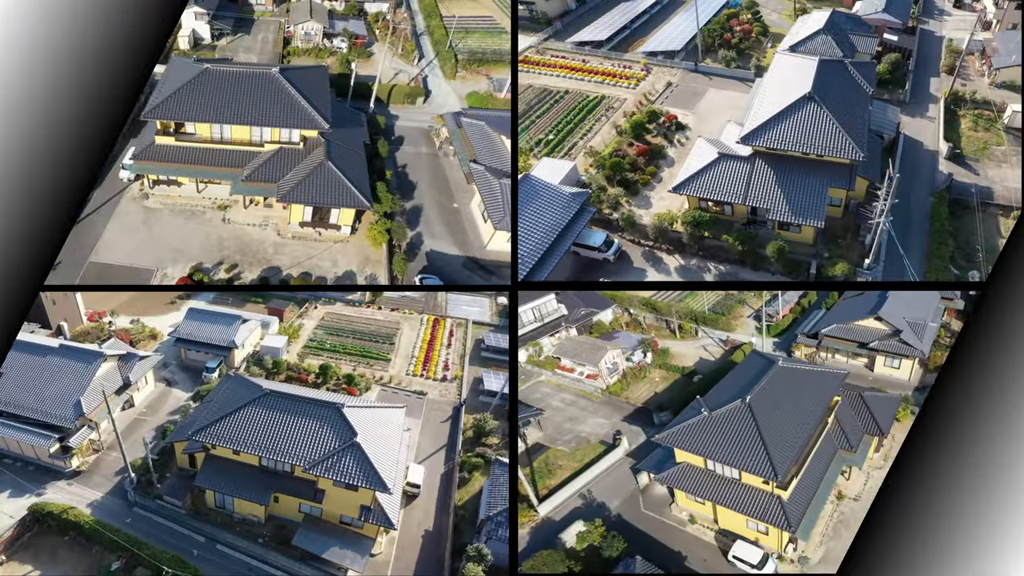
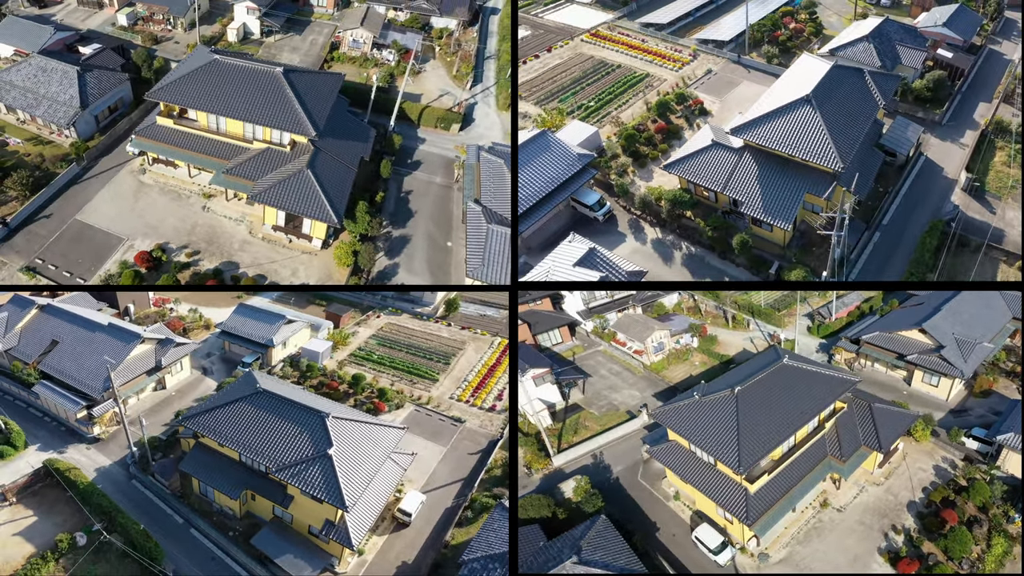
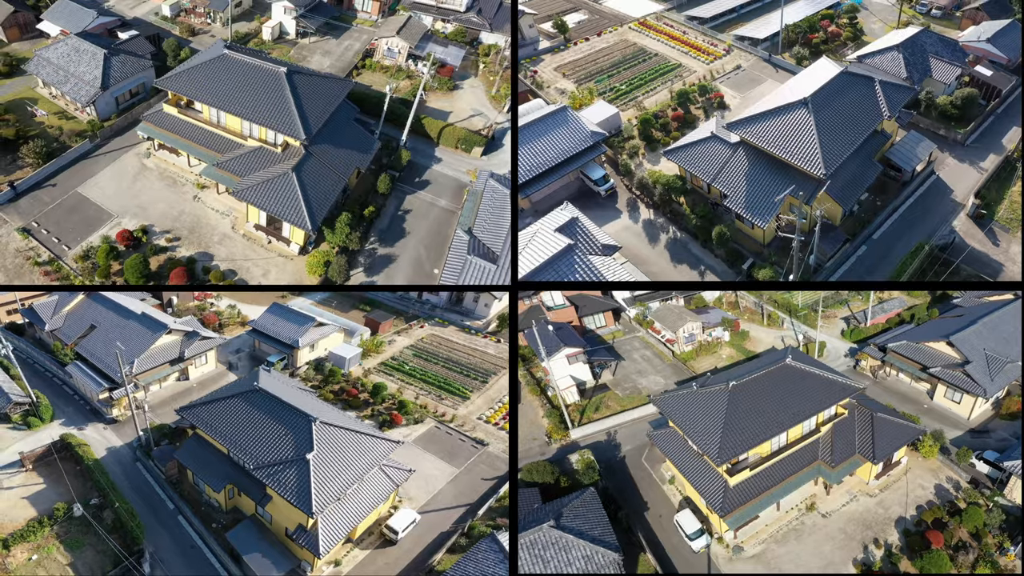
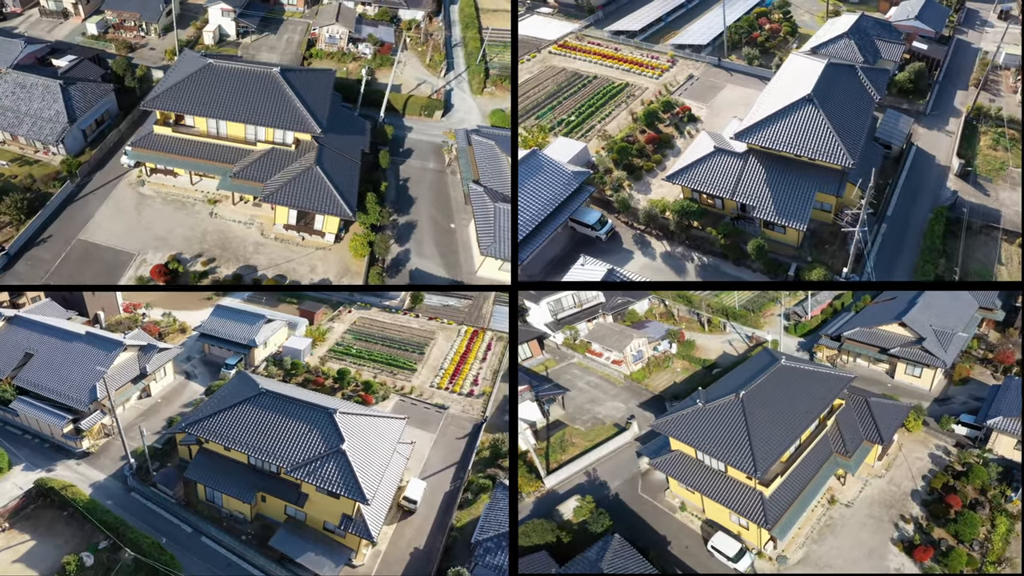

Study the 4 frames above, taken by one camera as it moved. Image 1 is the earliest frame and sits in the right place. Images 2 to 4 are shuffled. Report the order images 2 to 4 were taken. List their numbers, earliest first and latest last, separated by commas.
4, 2, 3
